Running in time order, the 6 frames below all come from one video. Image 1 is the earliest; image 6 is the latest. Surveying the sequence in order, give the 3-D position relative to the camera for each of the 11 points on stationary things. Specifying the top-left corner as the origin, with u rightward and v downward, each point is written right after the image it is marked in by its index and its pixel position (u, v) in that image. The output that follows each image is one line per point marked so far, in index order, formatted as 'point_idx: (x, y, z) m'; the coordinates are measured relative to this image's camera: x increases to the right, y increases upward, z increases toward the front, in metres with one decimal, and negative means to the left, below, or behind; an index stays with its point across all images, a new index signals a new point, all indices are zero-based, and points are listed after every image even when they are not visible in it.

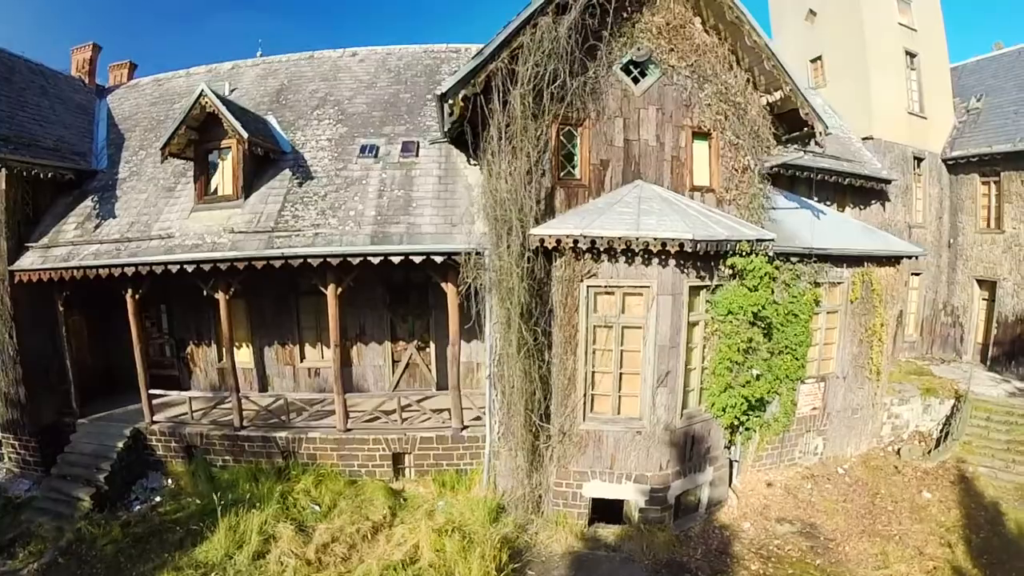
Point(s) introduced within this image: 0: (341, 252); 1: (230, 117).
0: (-2.6, +0.5, +8.0) m
1: (-4.7, +2.7, +8.5) m
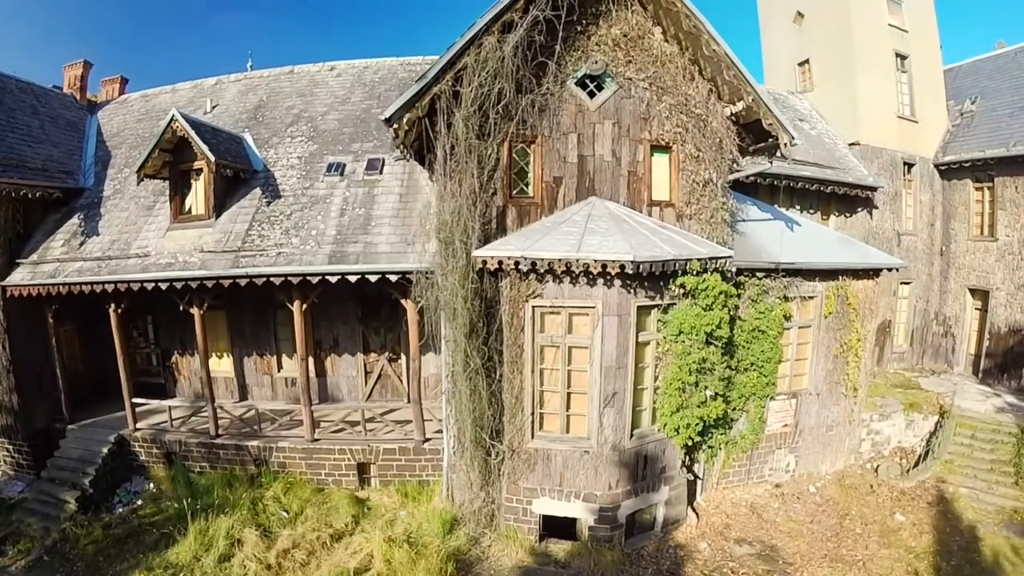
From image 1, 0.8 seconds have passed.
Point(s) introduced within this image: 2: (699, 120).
0: (-3.4, +0.3, +8.2) m
1: (-5.4, +2.4, +8.8) m
2: (+3.0, +2.8, +8.3) m
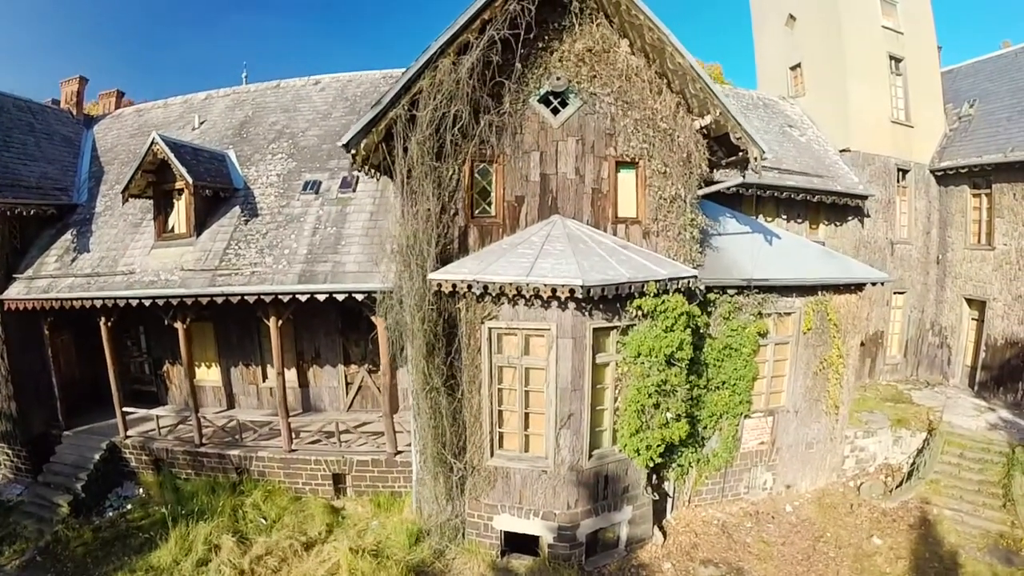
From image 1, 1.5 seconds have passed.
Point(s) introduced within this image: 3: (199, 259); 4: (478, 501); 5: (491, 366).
0: (-4.0, 0.0, +8.5) m
1: (-5.9, +2.1, +9.1) m
2: (+2.5, +2.5, +8.2) m
3: (-5.7, +0.5, +9.3) m
4: (-0.5, -3.4, +8.2) m
5: (-0.3, -1.2, +7.7) m
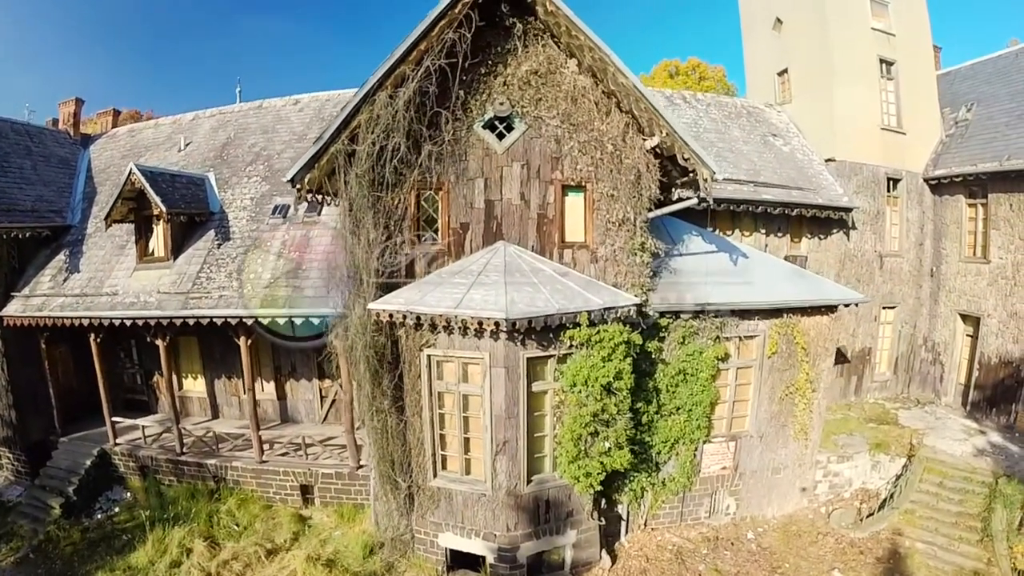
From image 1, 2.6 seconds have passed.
0: (-4.8, -0.4, +8.8) m
1: (-6.7, +1.8, +9.6) m
2: (+1.6, +2.1, +8.1) m
3: (-6.4, +0.1, +9.7) m
4: (-1.4, -3.8, +8.3) m
5: (-1.2, -1.6, +7.8) m
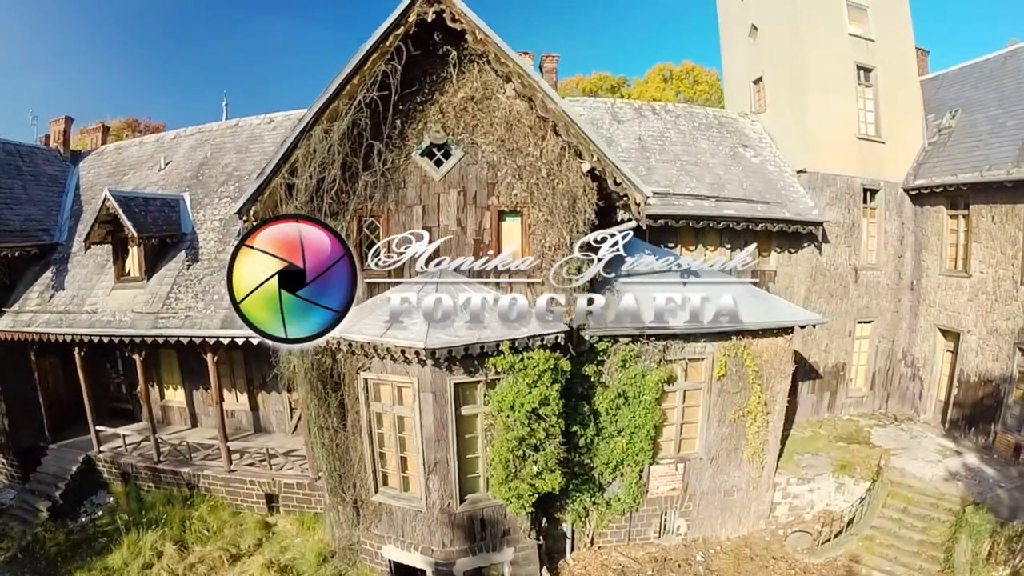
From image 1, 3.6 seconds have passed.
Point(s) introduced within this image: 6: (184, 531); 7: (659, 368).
0: (-5.7, -0.8, +9.2) m
1: (-7.6, +1.4, +10.0) m
2: (+0.6, +1.7, +8.1) m
3: (-7.3, -0.2, +10.2) m
4: (-2.4, -4.1, +8.6) m
5: (-2.2, -2.0, +8.0) m
6: (-6.5, -4.9, +10.1) m
7: (+2.5, -1.3, +8.6) m
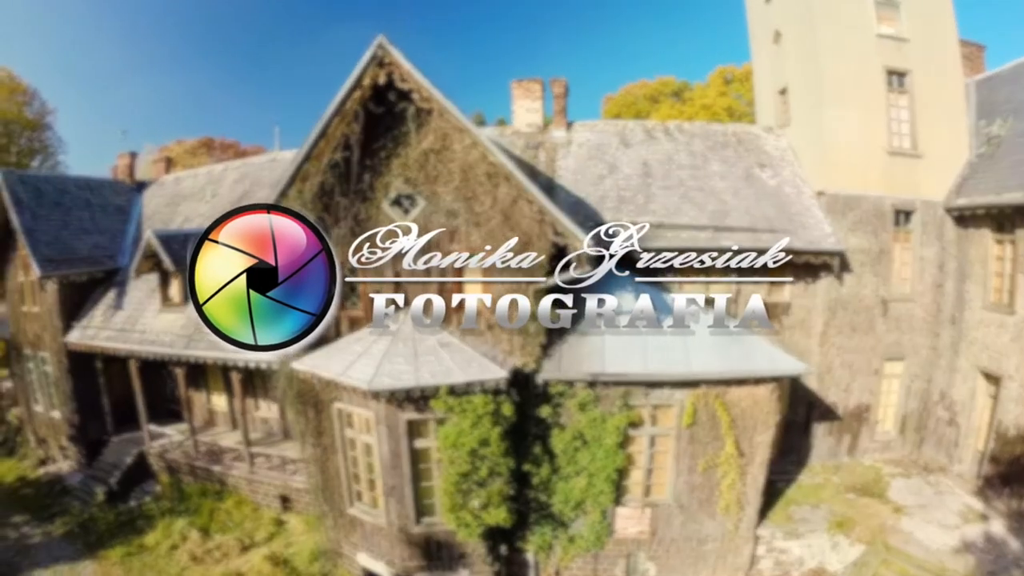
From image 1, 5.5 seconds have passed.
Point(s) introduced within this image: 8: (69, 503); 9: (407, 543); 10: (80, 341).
0: (-6.2, -1.3, +10.4) m
1: (-7.8, +0.9, +11.4) m
2: (-0.1, +1.0, +8.1) m
3: (-7.6, -0.7, +11.6) m
4: (-3.0, -4.7, +9.3) m
5: (-2.9, -2.6, +8.7) m
6: (-6.8, -5.3, +11.5) m
7: (+1.8, -2.0, +8.4) m
8: (-10.6, -5.3, +12.6) m
9: (-1.7, -4.3, +8.4) m
10: (-10.6, -1.3, +12.6) m
